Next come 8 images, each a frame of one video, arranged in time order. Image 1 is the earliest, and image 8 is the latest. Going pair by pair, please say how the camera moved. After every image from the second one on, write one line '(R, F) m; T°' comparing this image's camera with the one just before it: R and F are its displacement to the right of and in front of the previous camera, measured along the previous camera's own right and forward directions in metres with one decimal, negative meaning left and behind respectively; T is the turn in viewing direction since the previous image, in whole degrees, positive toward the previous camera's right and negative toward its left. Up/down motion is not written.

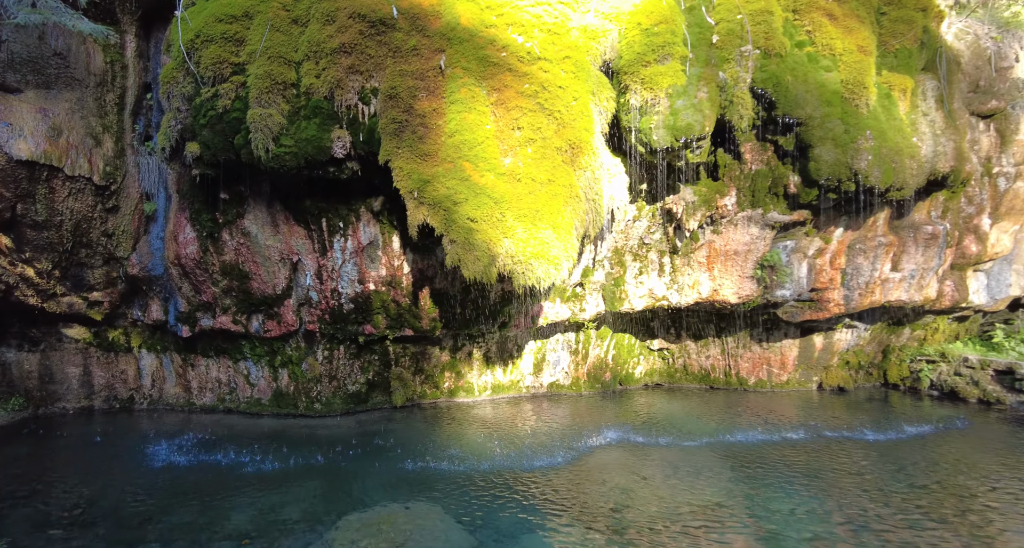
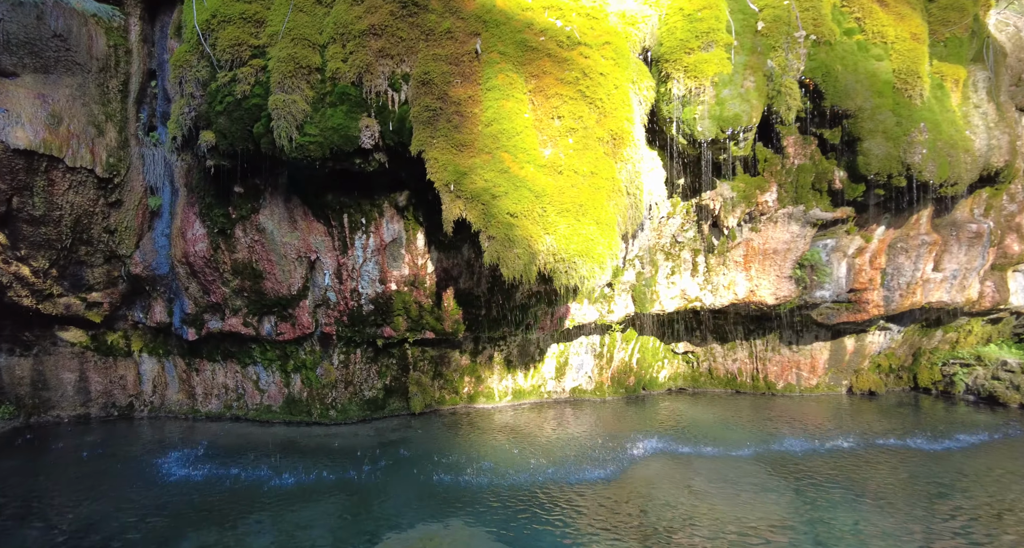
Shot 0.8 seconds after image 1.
(-0.7, +0.6) m; +1°
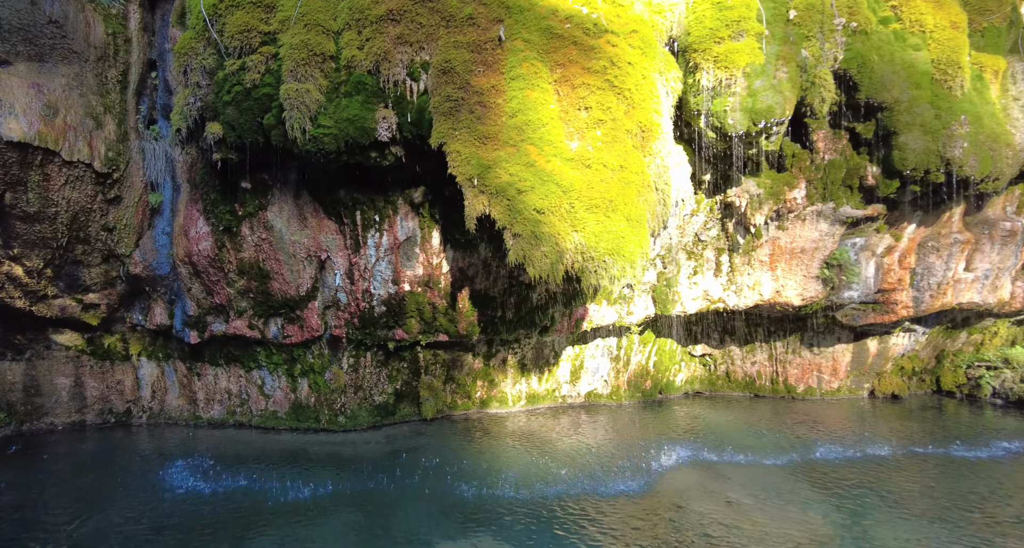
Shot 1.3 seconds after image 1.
(-0.4, +0.5) m; +1°
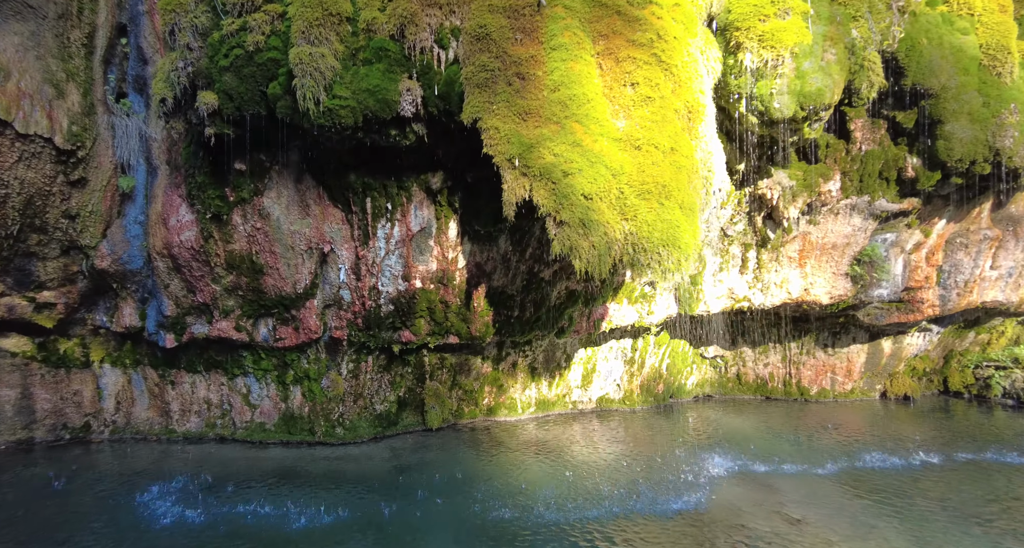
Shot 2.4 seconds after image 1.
(-1.0, +0.9) m; +4°
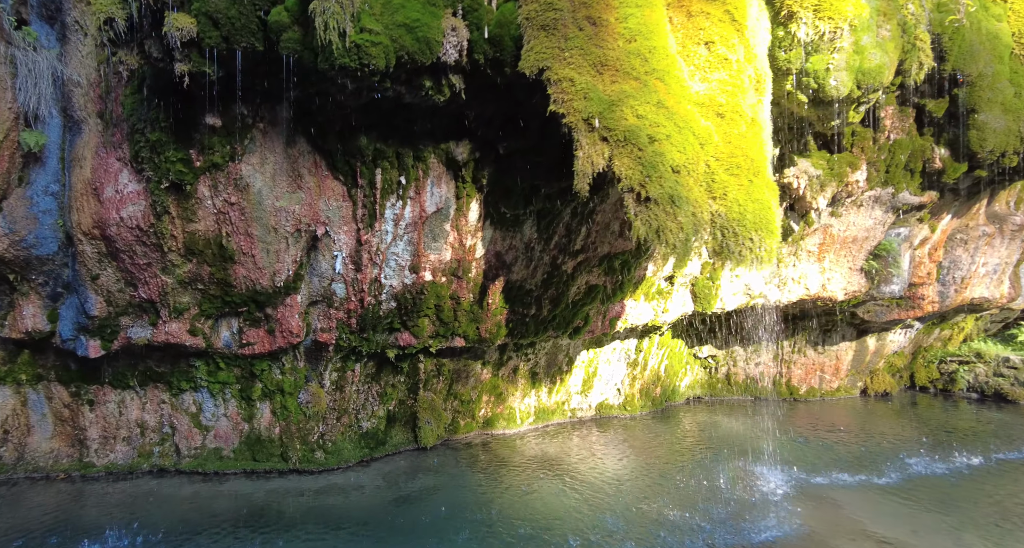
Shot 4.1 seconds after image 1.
(-1.6, +1.4) m; +9°
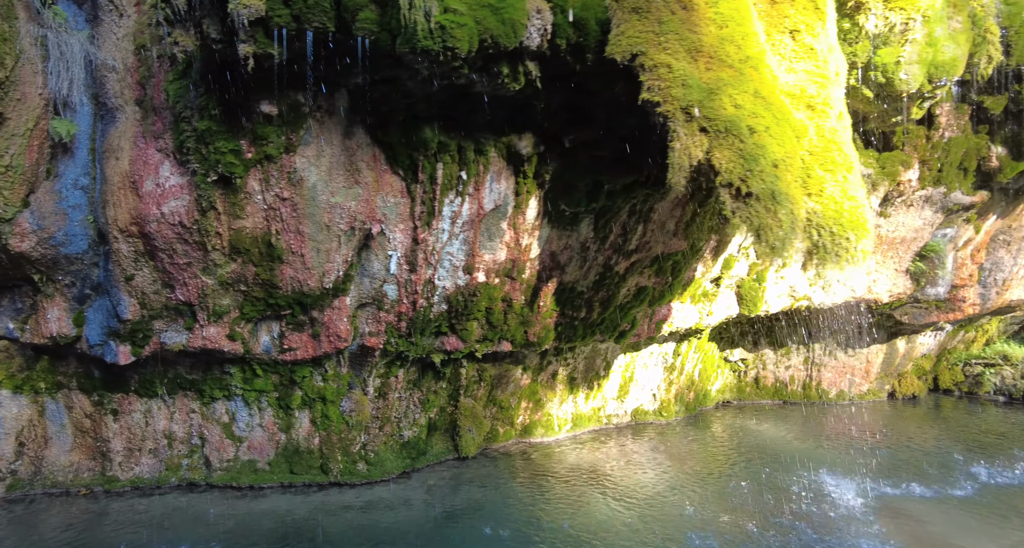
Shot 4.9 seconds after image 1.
(-0.9, +0.4) m; +2°
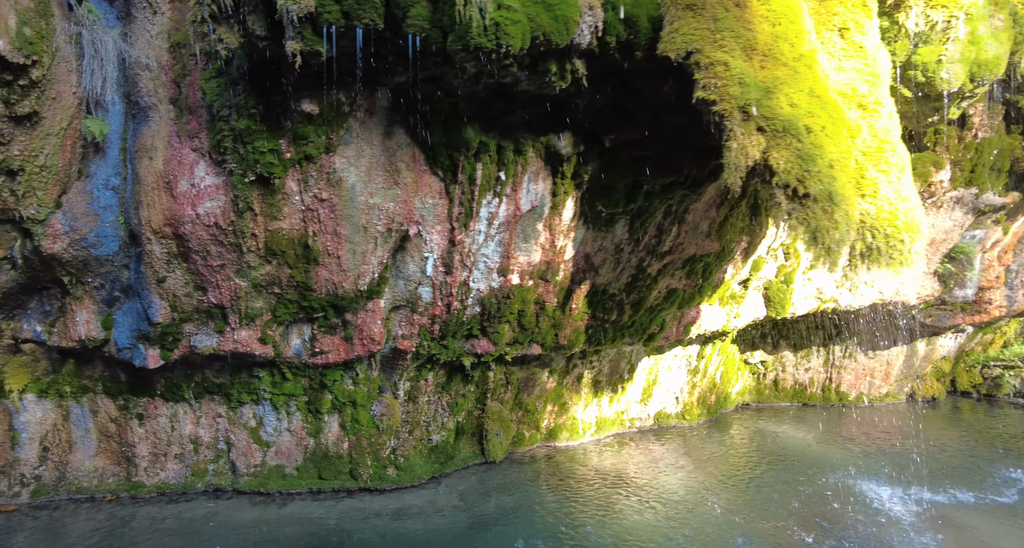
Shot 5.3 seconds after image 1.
(-0.5, +0.1) m; 0°
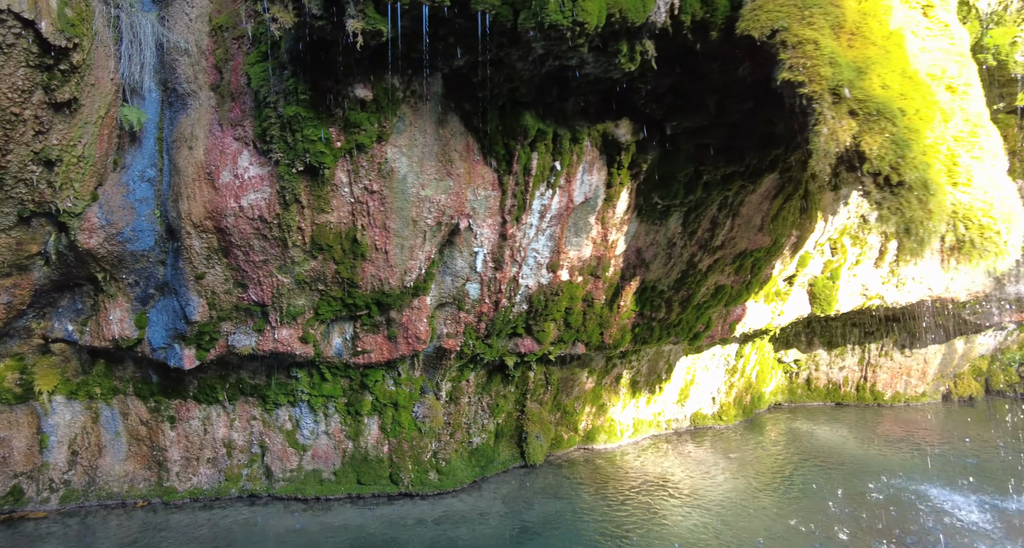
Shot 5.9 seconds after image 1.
(-0.6, +0.3) m; 0°
